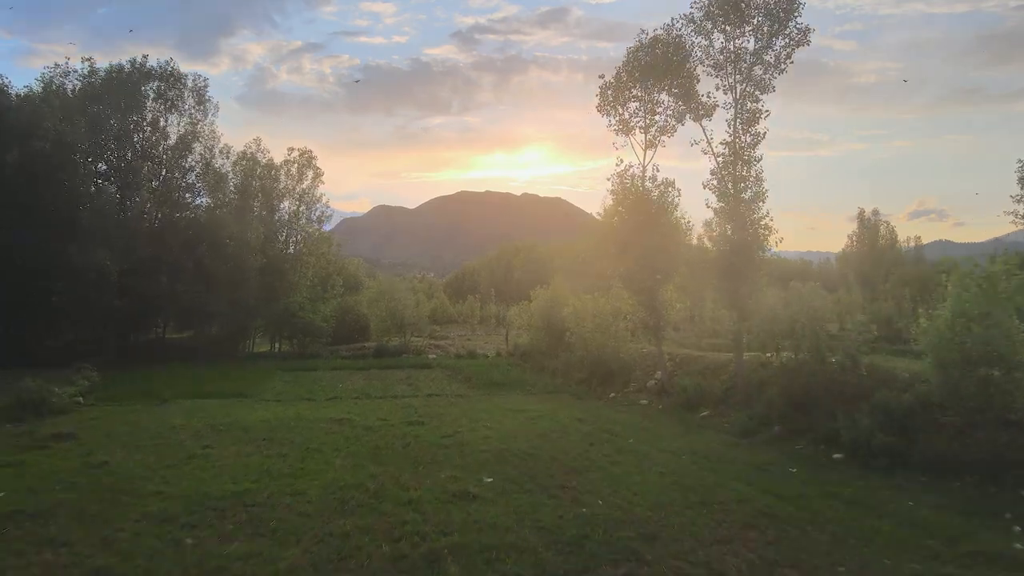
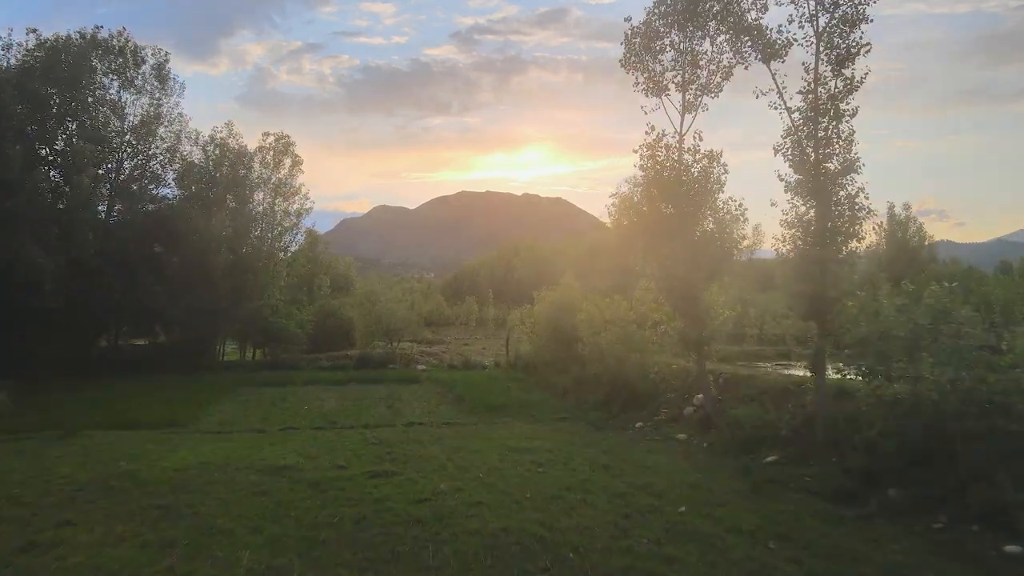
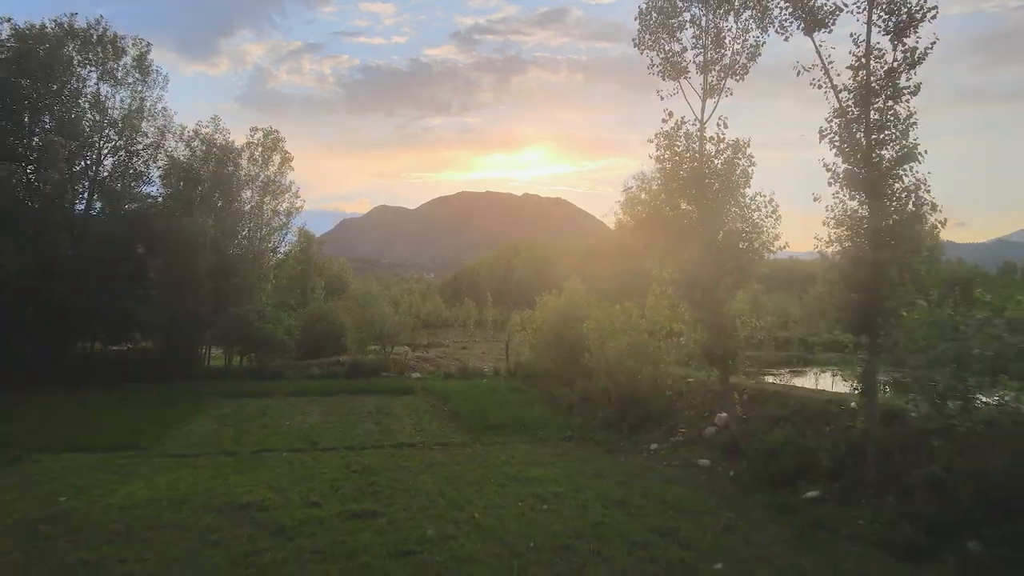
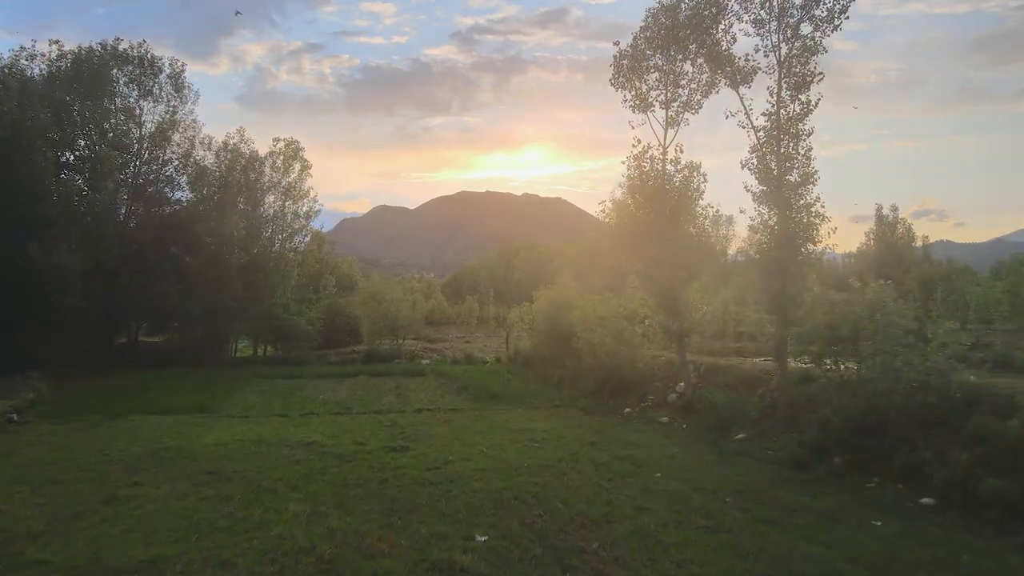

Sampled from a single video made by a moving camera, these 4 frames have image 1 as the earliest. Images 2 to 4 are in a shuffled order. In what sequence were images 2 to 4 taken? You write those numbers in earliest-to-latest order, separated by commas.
4, 2, 3
